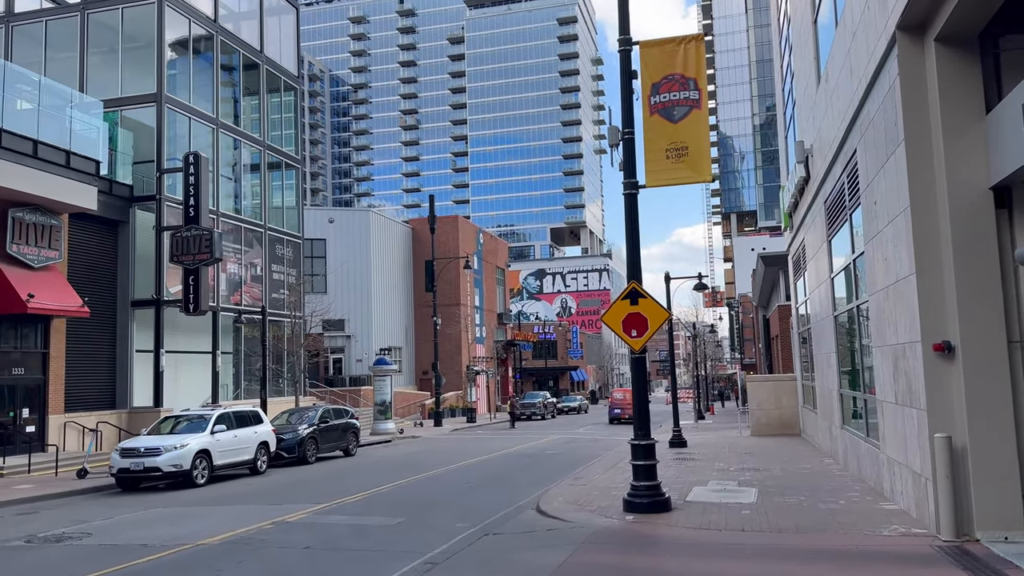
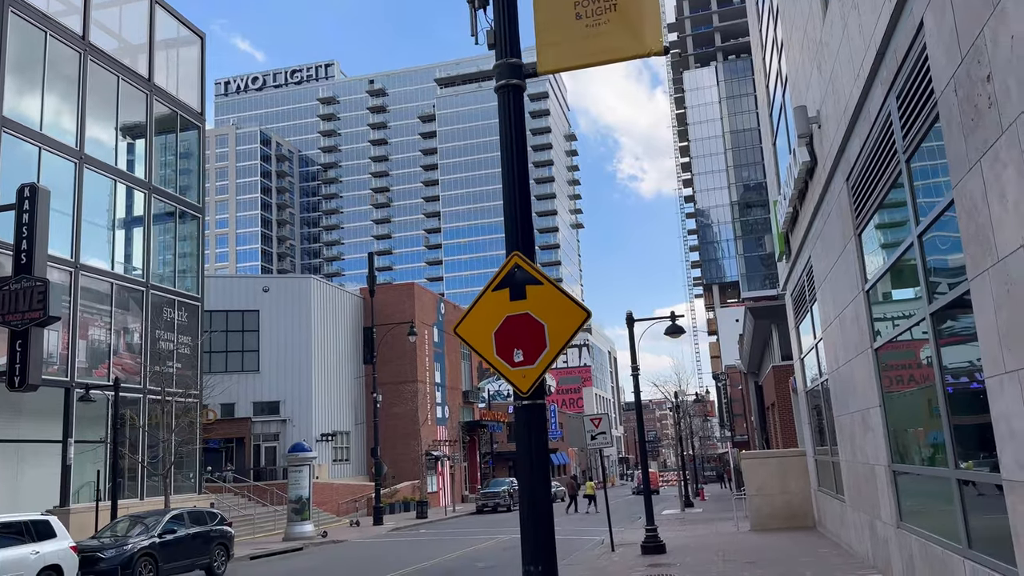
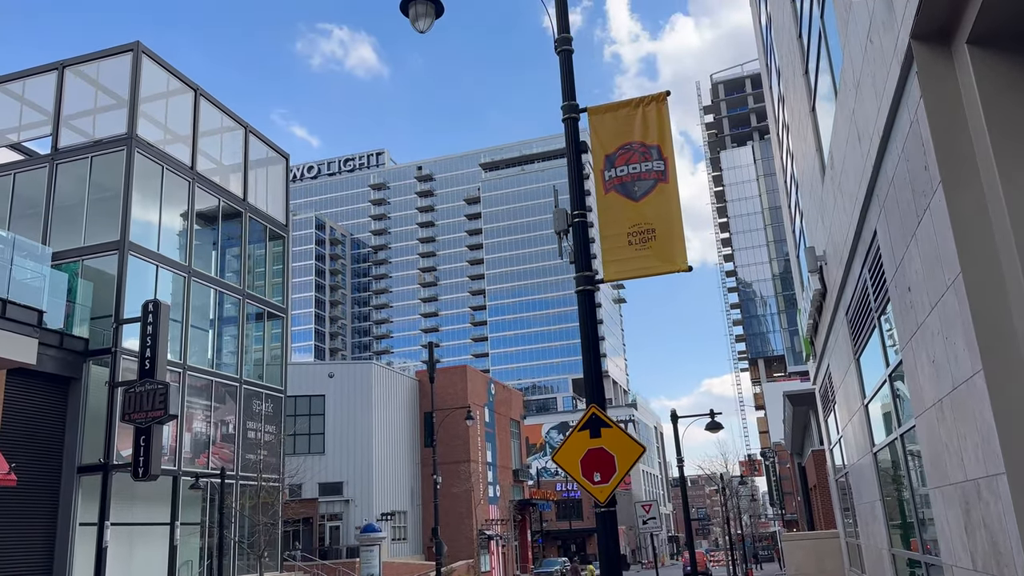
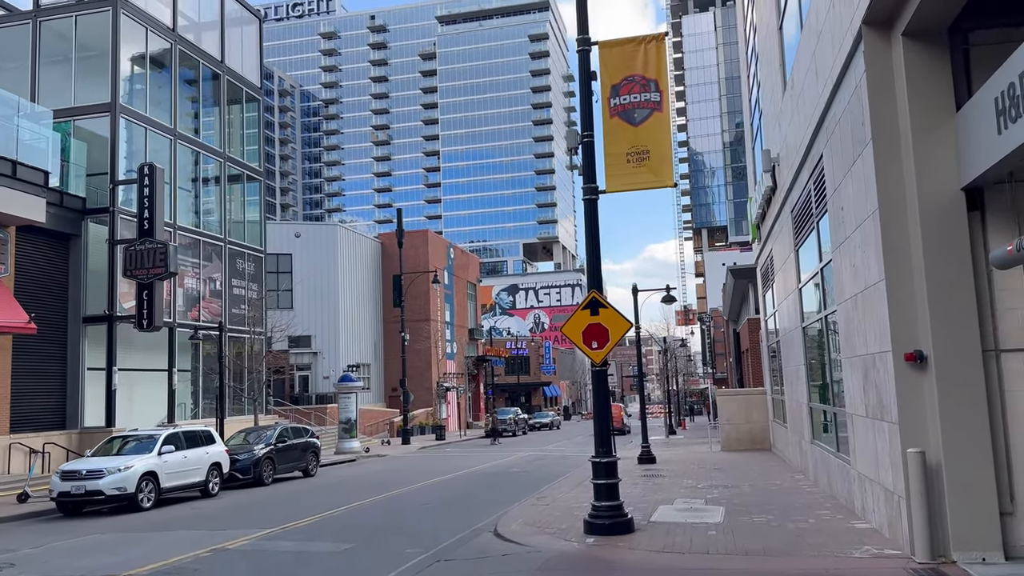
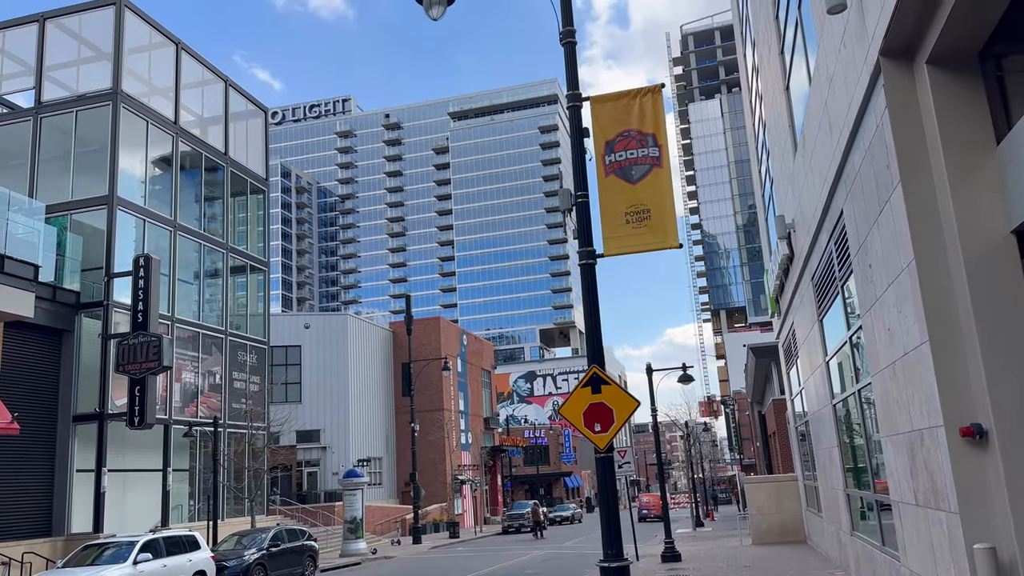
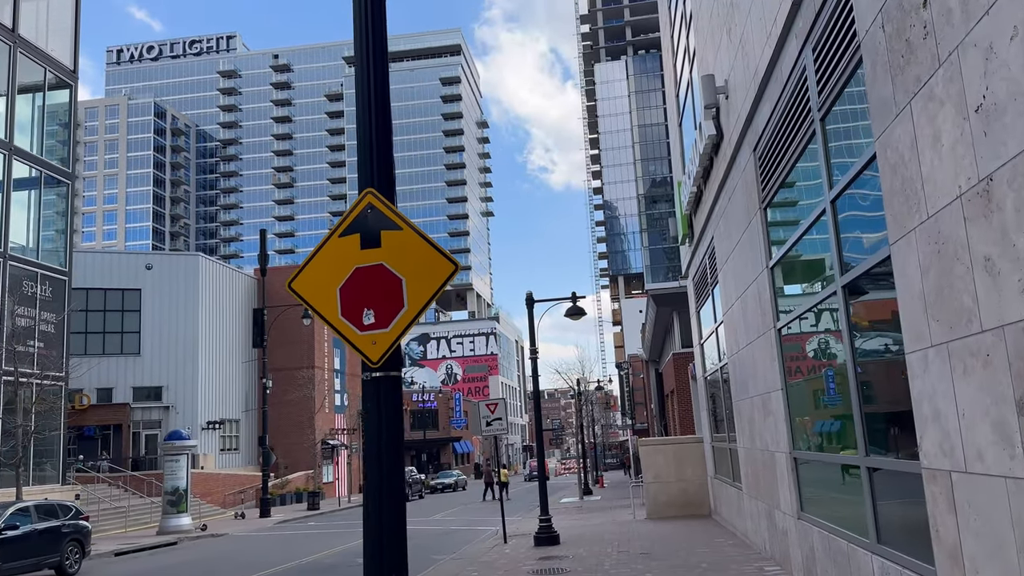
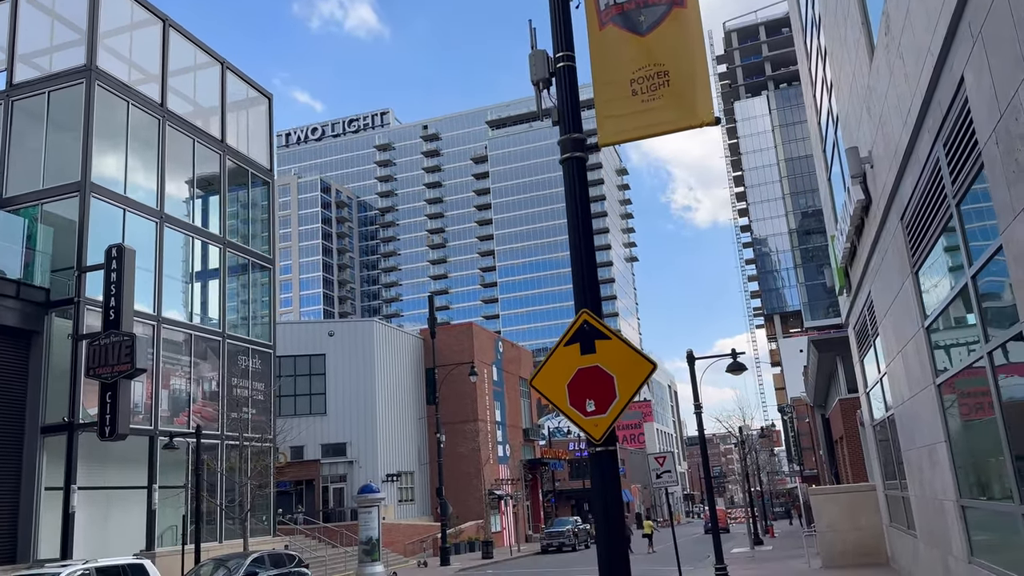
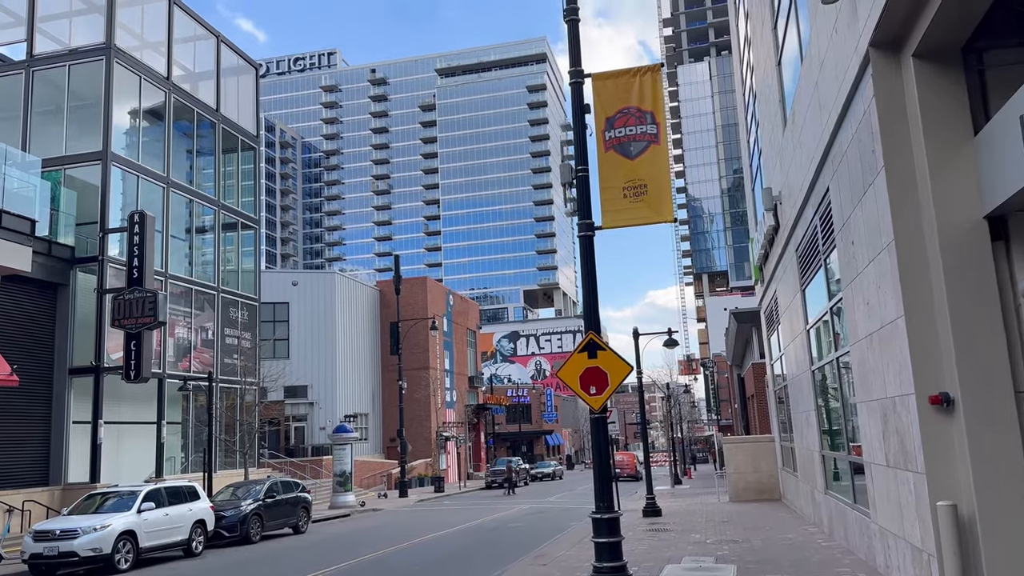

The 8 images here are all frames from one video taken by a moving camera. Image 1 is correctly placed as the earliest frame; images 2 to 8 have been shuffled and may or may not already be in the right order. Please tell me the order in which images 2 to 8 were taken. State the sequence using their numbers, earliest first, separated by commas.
4, 8, 5, 3, 7, 2, 6
